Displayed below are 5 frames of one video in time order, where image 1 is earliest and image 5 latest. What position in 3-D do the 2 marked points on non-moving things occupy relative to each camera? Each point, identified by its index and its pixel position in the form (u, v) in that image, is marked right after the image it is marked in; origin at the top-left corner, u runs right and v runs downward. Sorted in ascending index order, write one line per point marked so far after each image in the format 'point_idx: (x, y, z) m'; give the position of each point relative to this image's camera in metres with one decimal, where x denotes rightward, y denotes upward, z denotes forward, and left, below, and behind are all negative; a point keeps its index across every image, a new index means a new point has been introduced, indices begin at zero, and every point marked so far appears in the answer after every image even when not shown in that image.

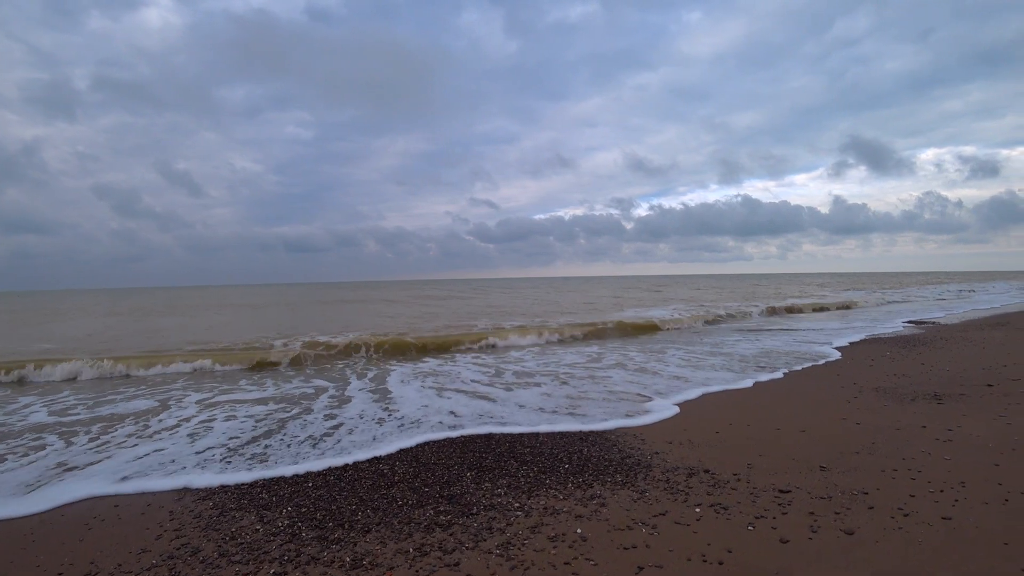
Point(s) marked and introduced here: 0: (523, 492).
0: (+0.1, -2.3, +5.1) m
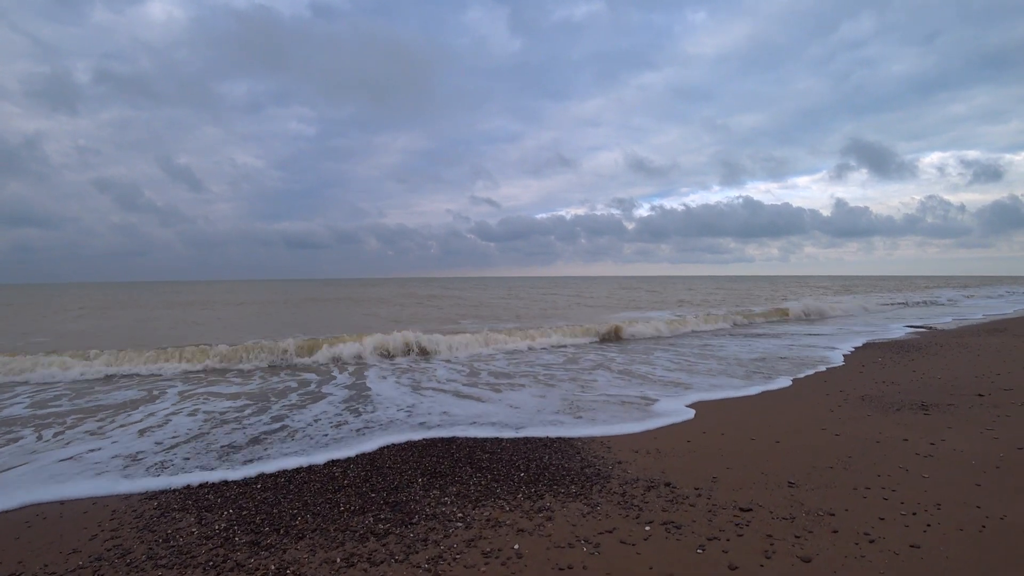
0: (-0.5, -2.3, +4.7) m
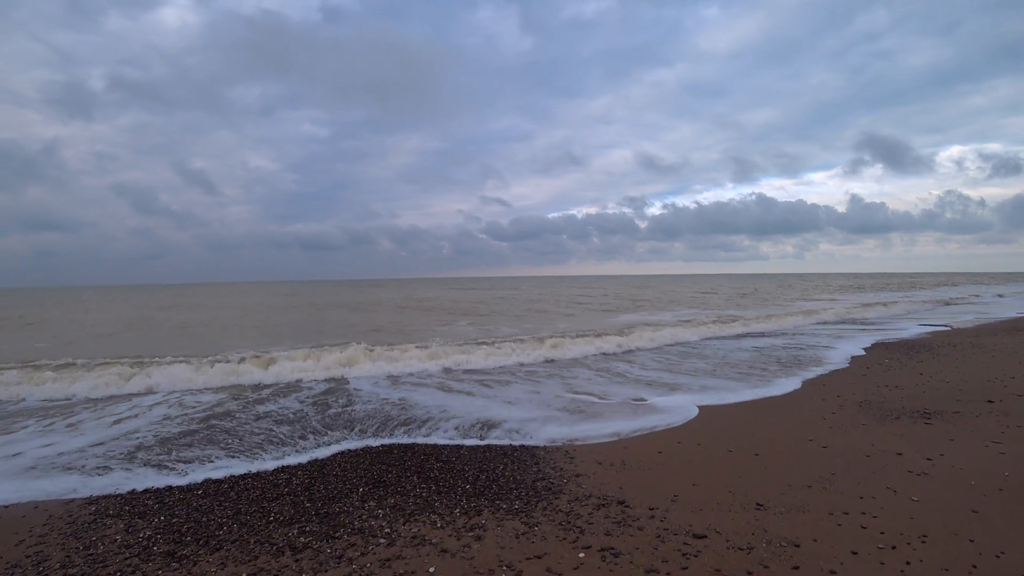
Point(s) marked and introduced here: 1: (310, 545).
0: (-1.1, -2.3, +4.3) m
1: (-1.8, -2.4, +4.0) m
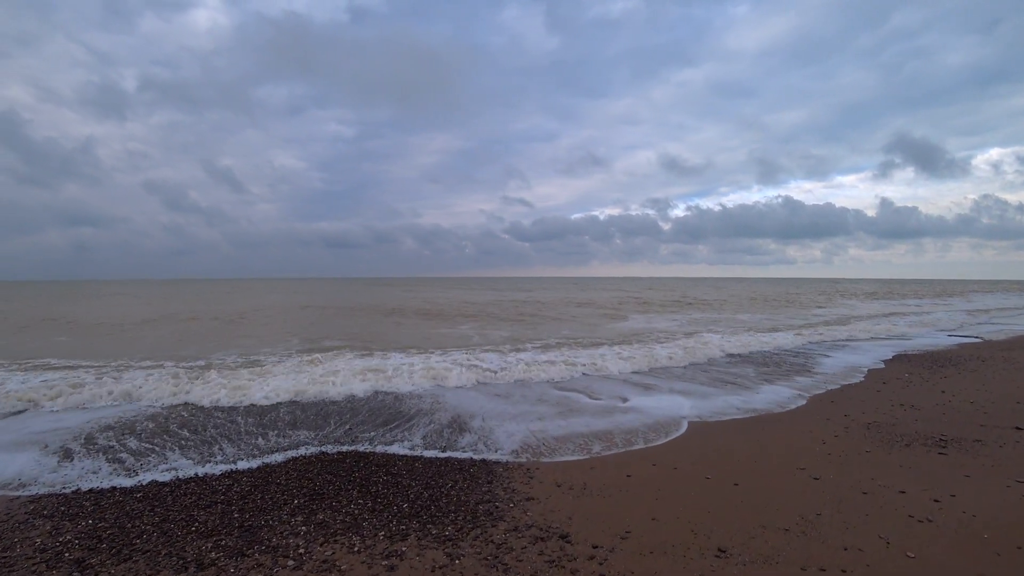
0: (-1.7, -2.3, +3.9) m
1: (-2.5, -2.4, +3.6) m
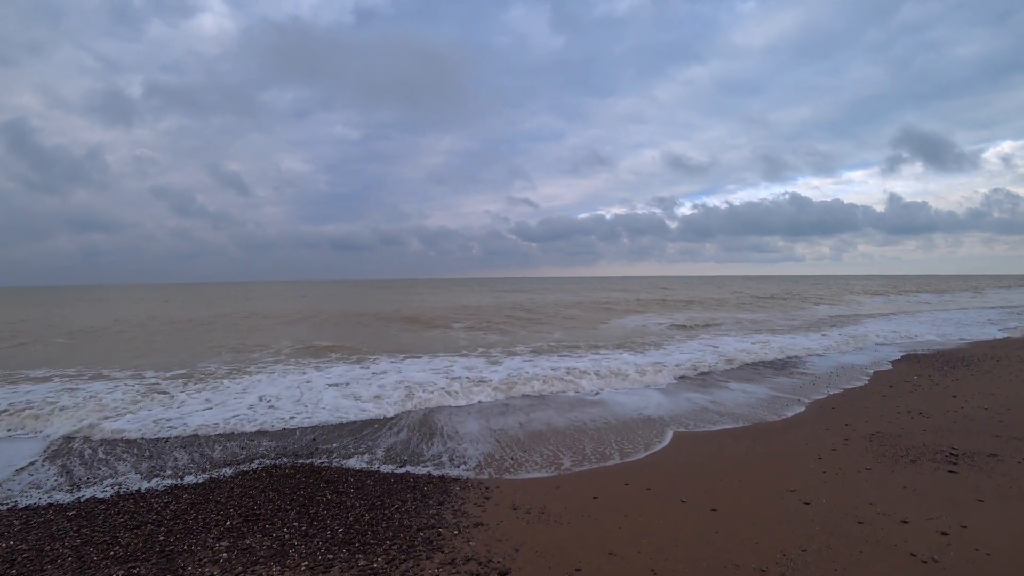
0: (-2.2, -2.3, +3.4) m
1: (-3.0, -2.4, +3.1) m
